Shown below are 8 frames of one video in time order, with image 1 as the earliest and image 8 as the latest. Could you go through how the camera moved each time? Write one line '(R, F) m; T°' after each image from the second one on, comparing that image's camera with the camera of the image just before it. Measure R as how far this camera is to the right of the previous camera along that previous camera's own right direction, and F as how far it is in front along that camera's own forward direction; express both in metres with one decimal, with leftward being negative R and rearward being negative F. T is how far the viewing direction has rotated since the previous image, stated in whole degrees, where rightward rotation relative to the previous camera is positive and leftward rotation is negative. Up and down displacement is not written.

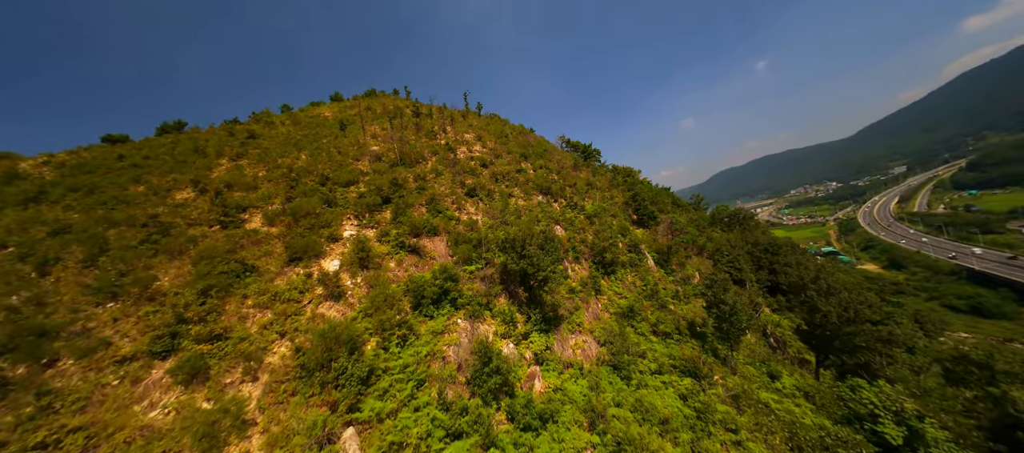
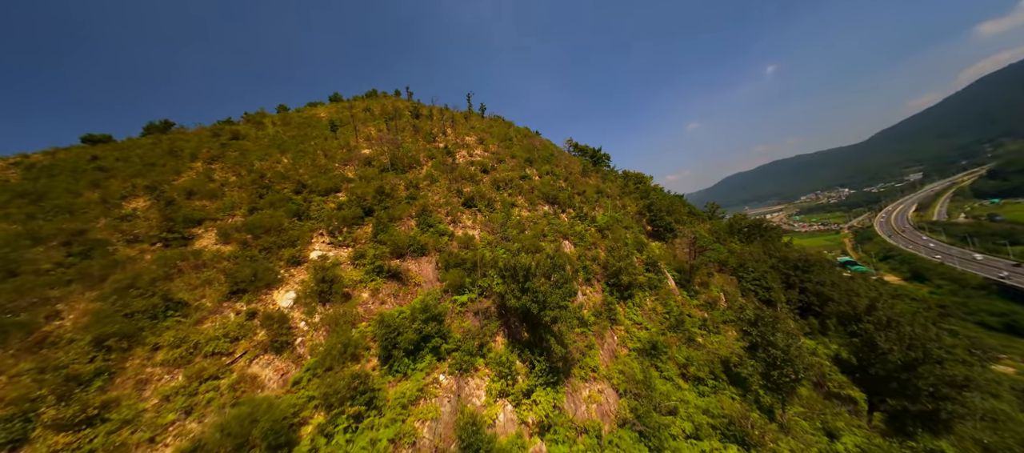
(+0.1, +2.7) m; -1°
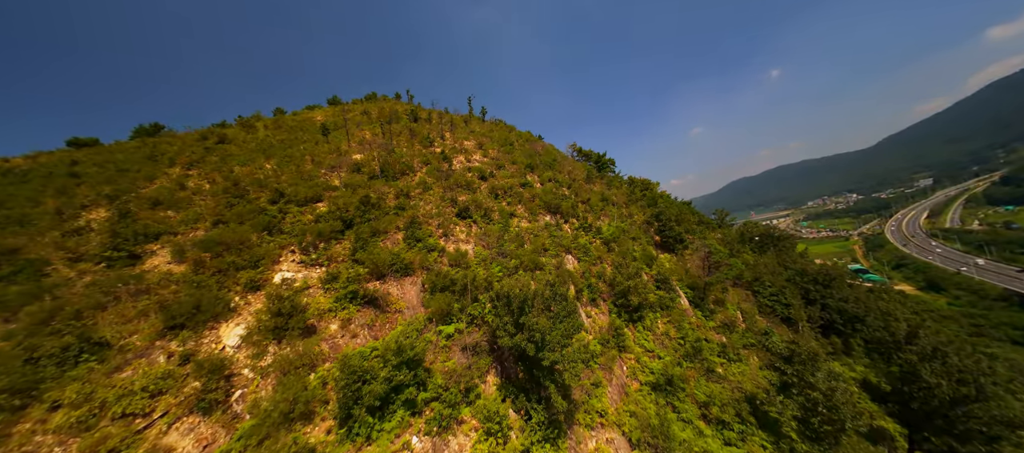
(+0.3, +1.7) m; -1°
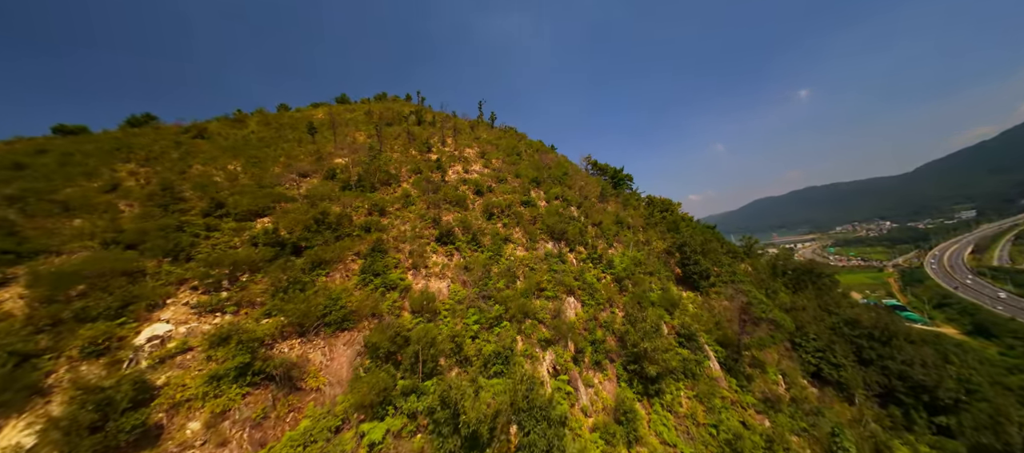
(+1.0, +3.4) m; -2°
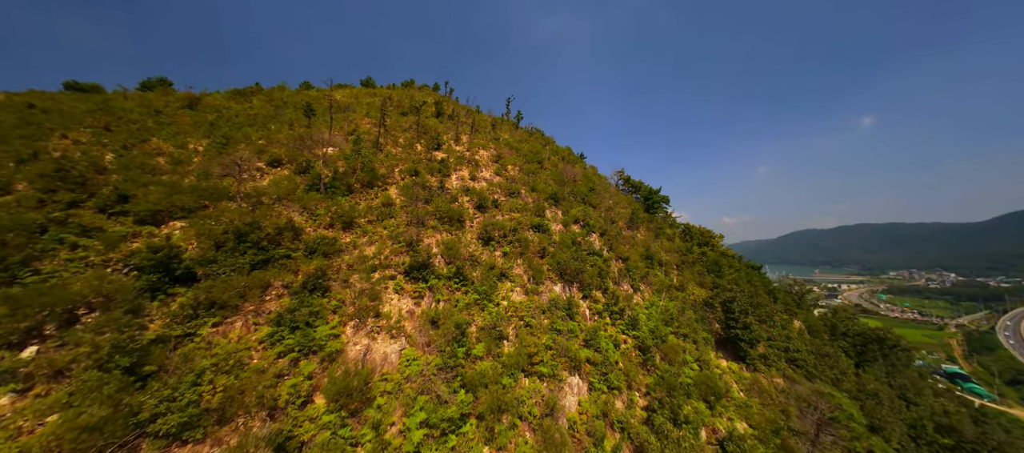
(+0.8, +4.0) m; -4°
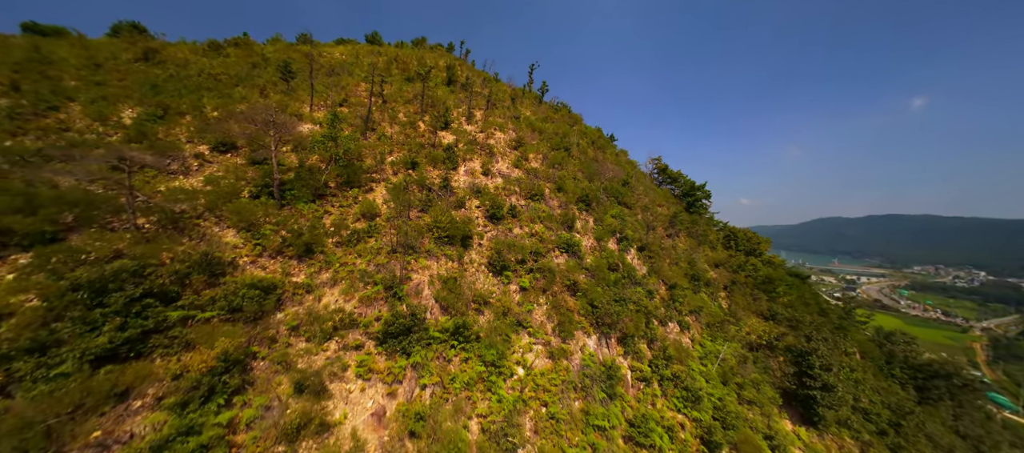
(-0.5, +4.1) m; -2°
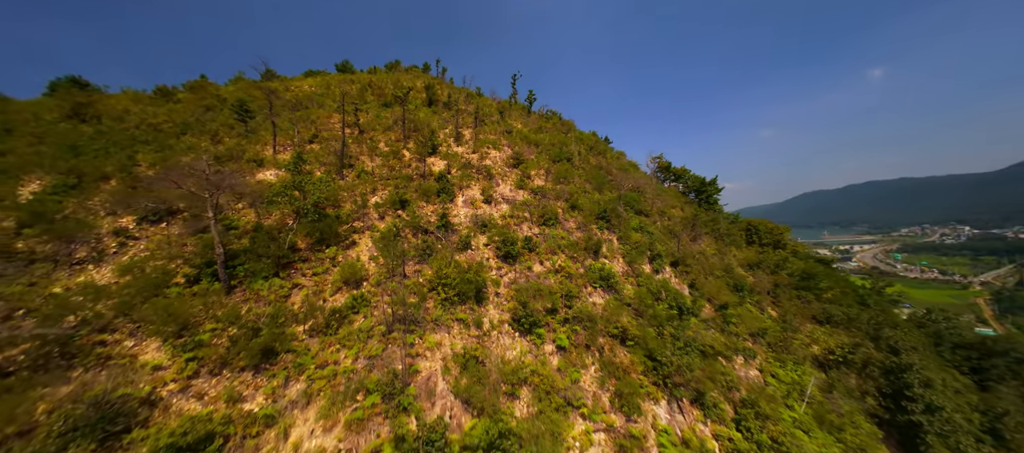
(-0.8, +2.4) m; +1°
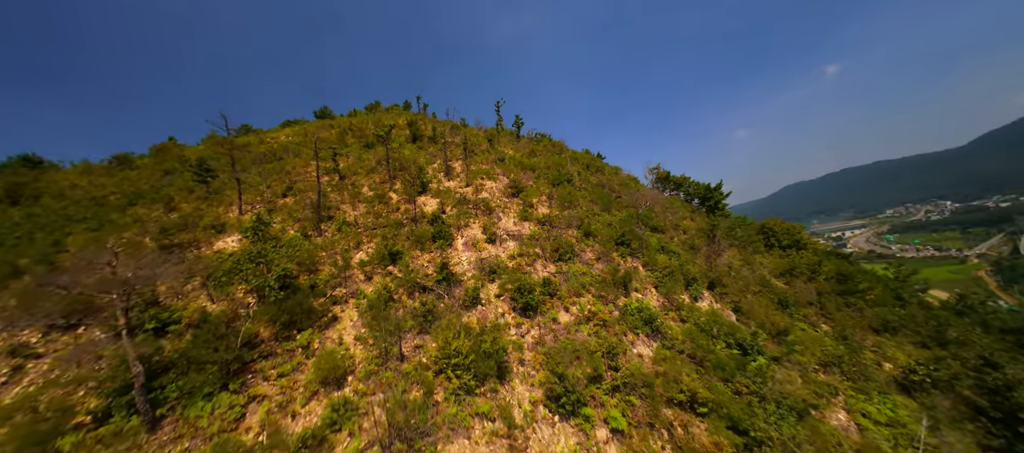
(-0.5, +1.9) m; +1°
